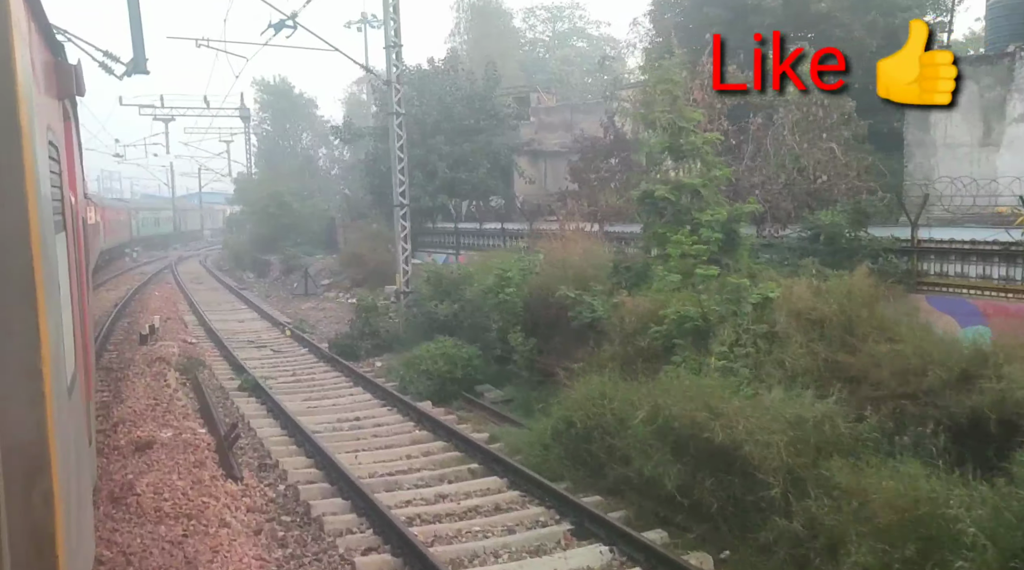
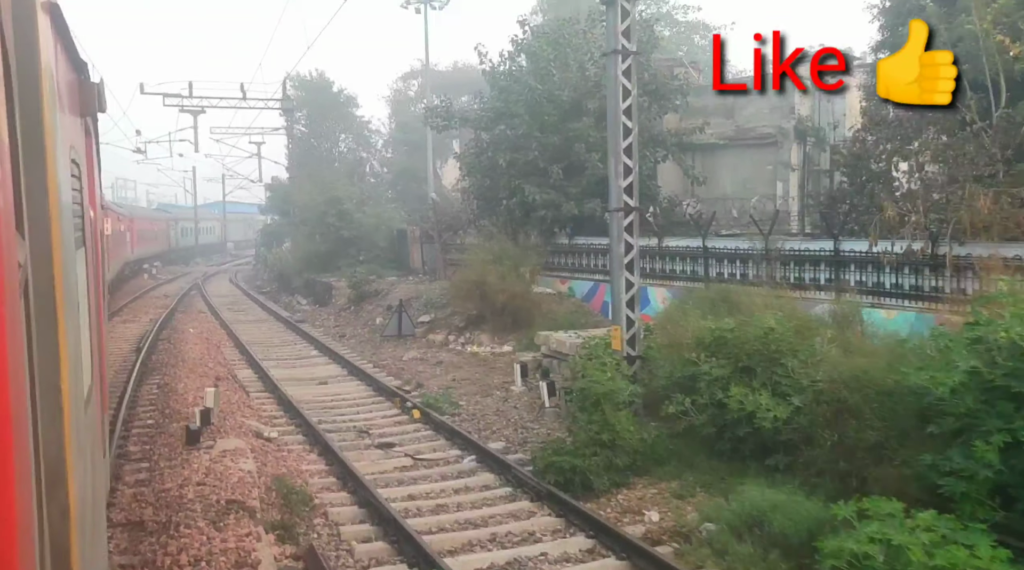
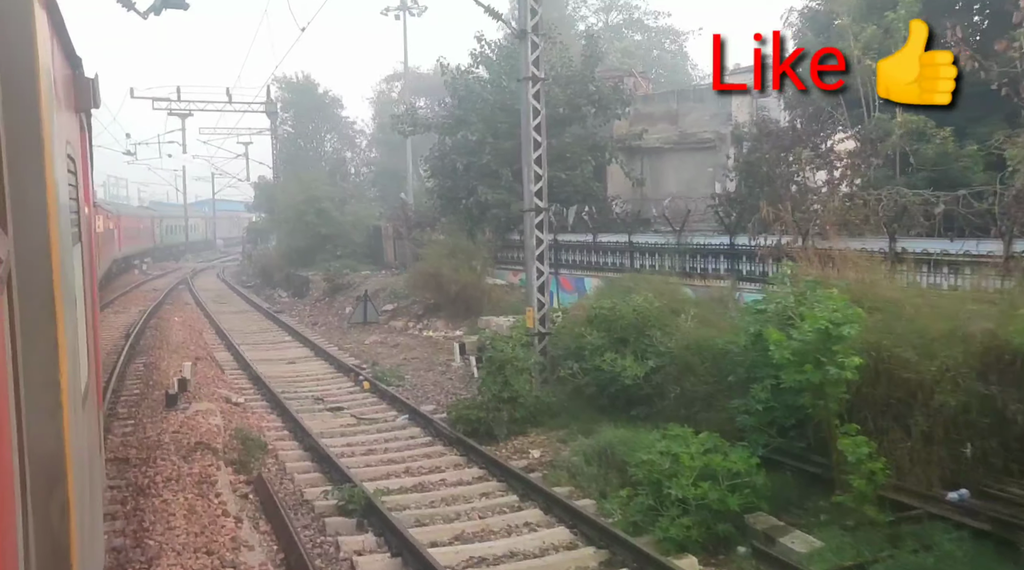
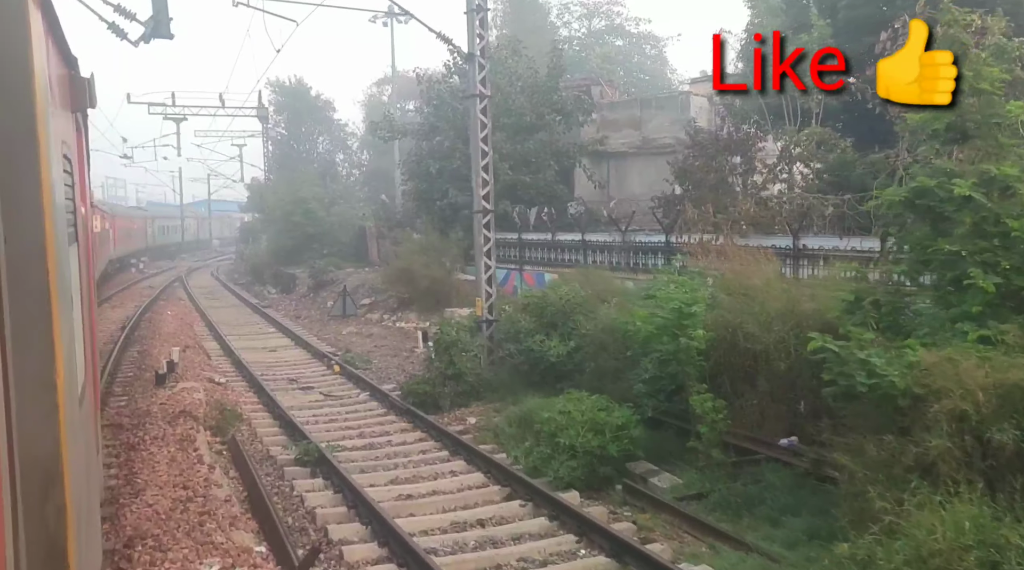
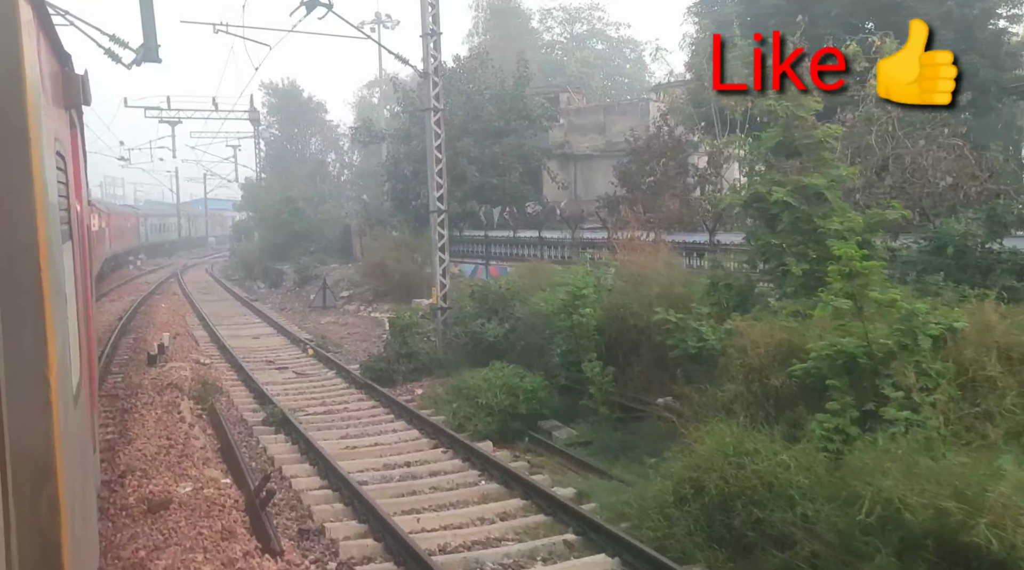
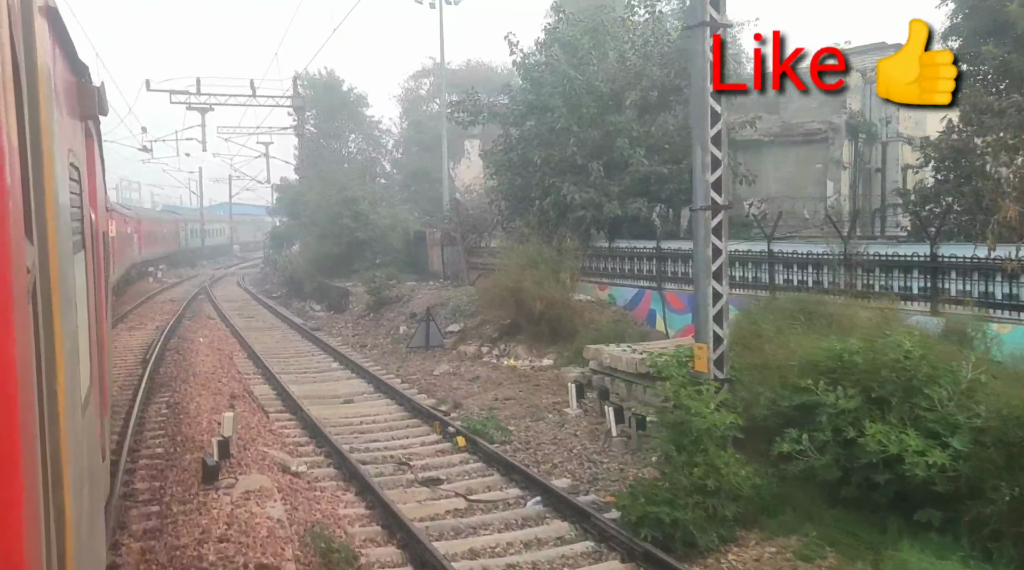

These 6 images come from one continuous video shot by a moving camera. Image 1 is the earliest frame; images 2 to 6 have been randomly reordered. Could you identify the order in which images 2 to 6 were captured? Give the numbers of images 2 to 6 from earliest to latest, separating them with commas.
5, 4, 3, 2, 6
